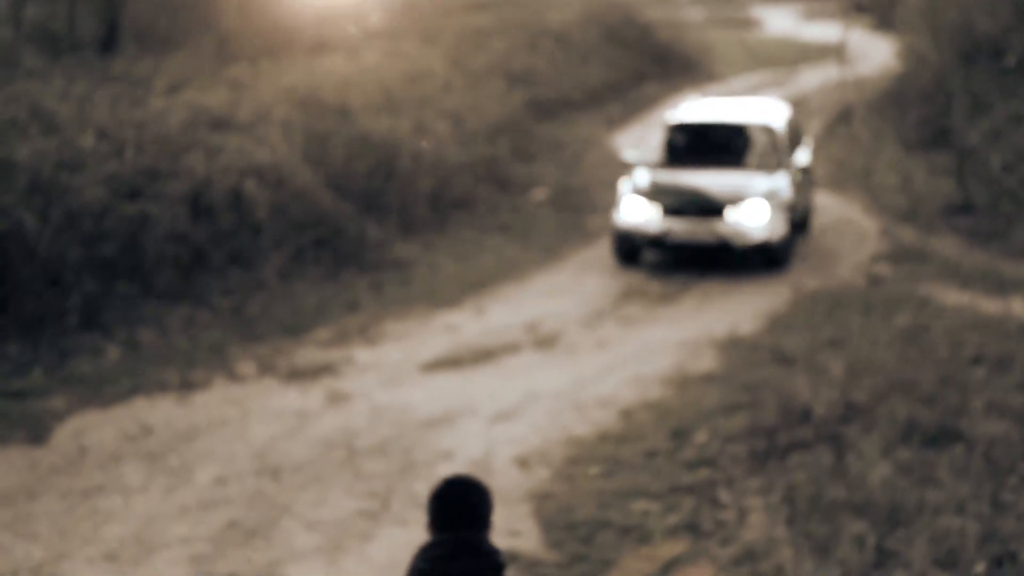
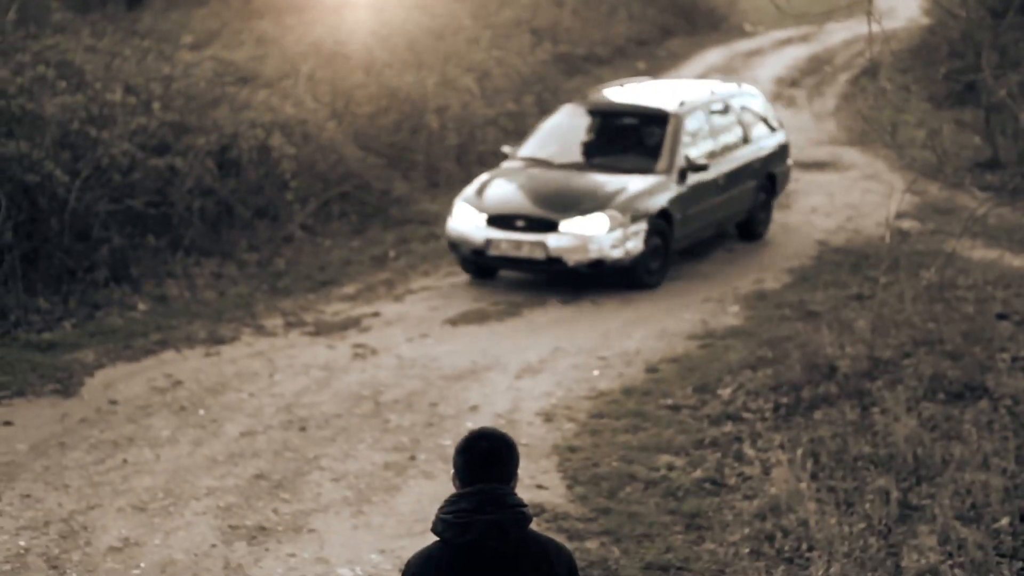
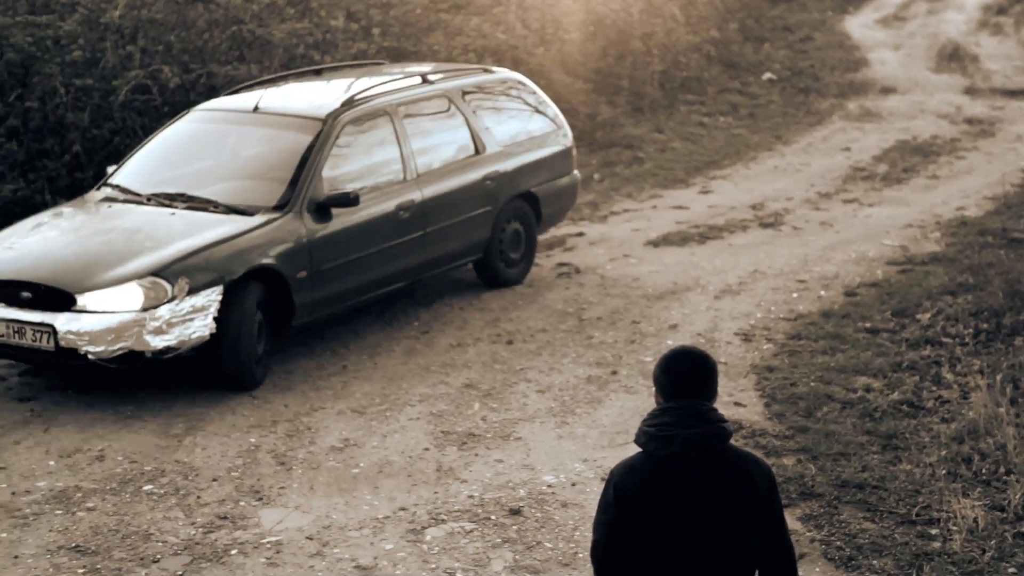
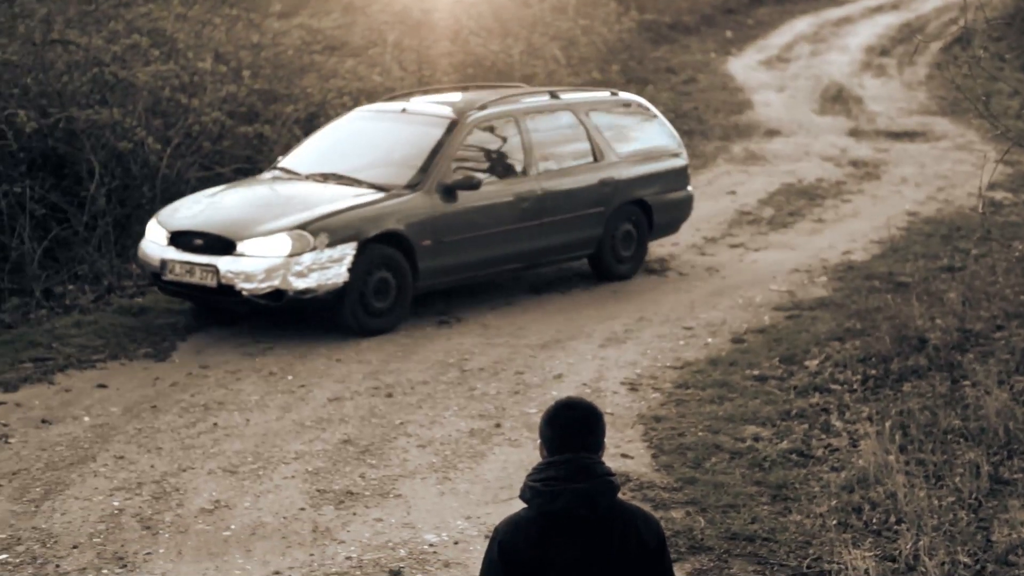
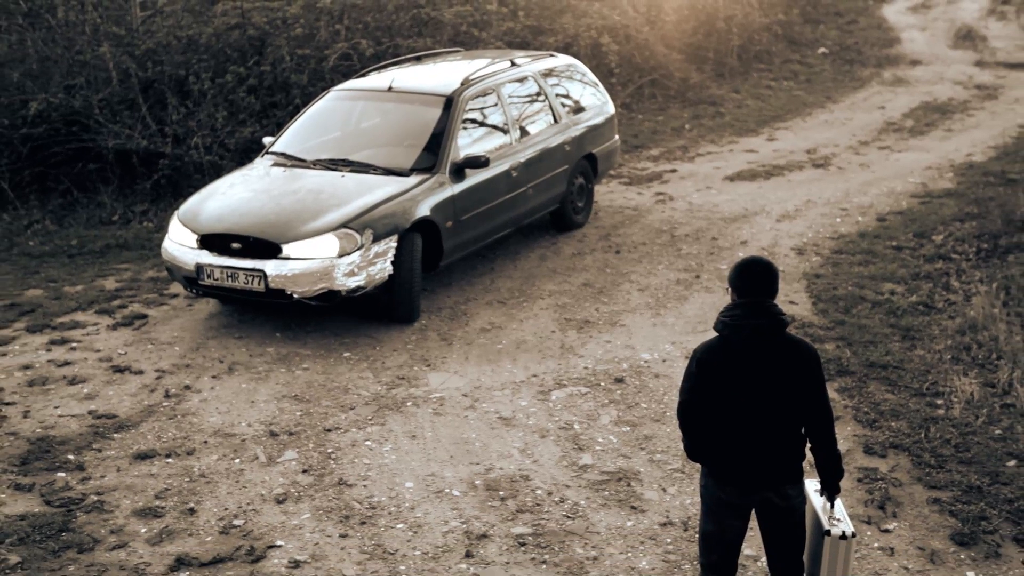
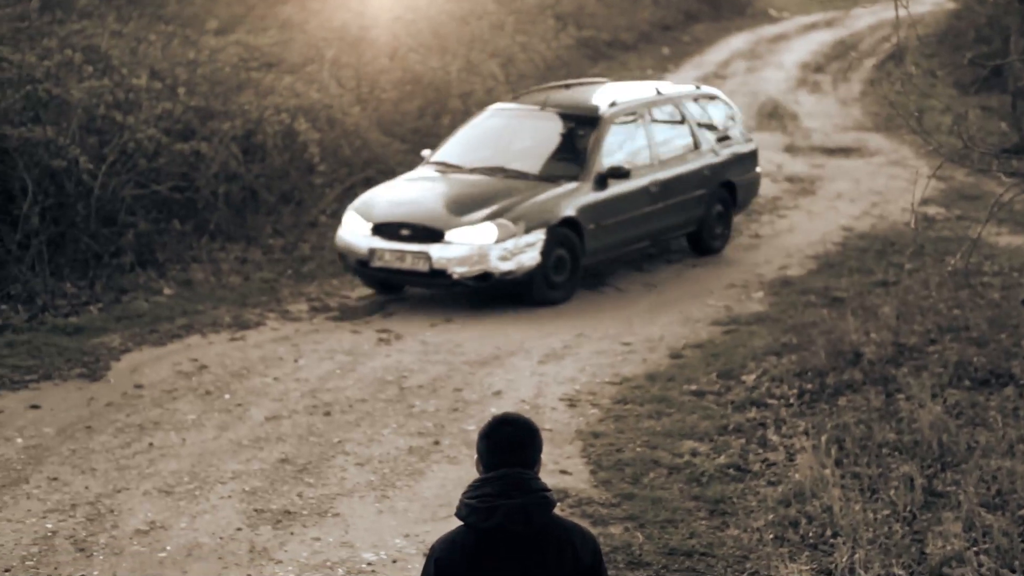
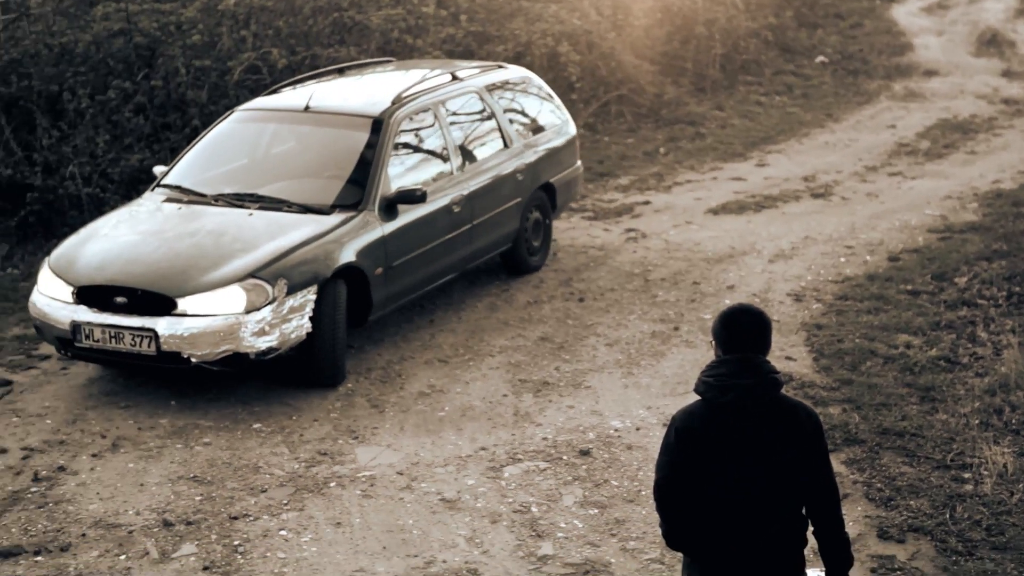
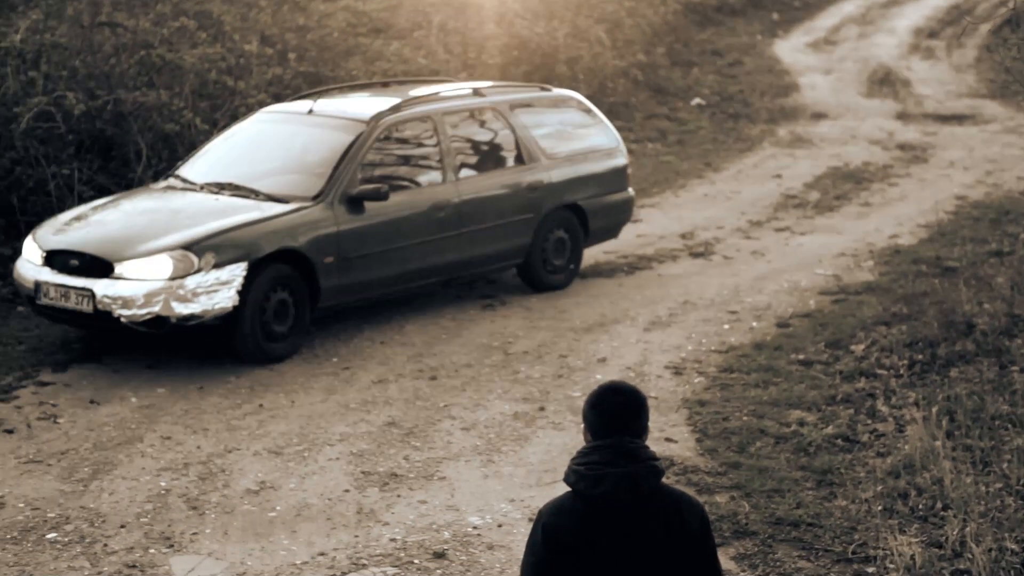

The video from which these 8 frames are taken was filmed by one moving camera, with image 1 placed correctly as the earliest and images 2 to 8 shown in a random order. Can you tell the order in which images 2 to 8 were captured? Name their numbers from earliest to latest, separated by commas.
2, 6, 4, 8, 3, 7, 5
